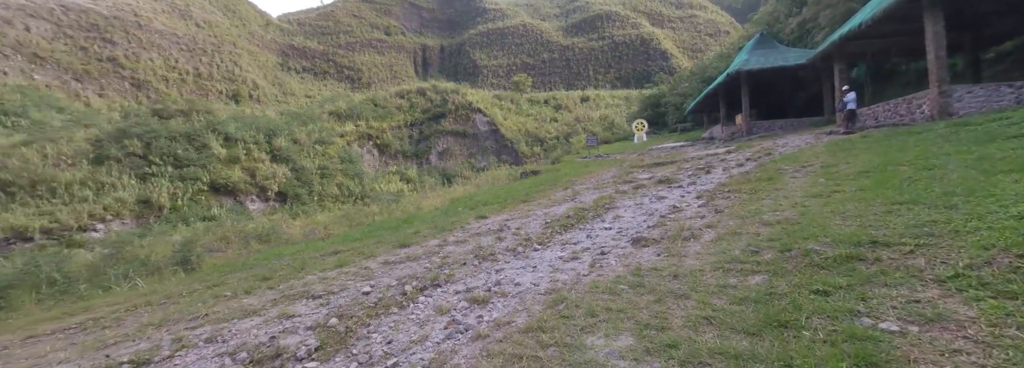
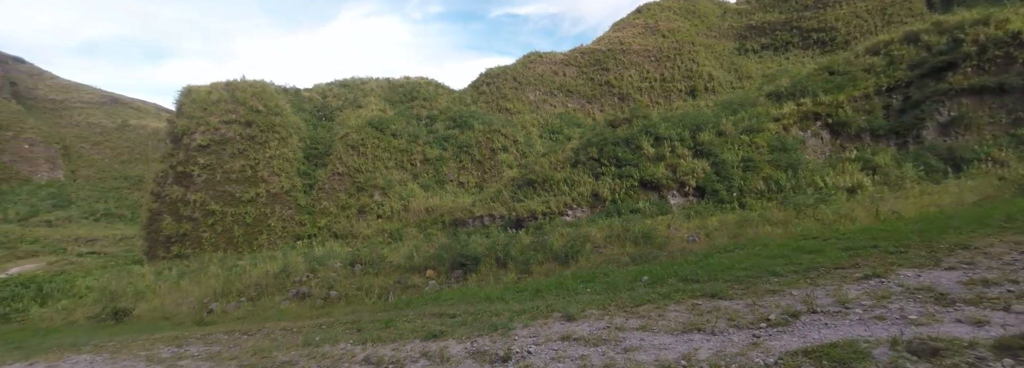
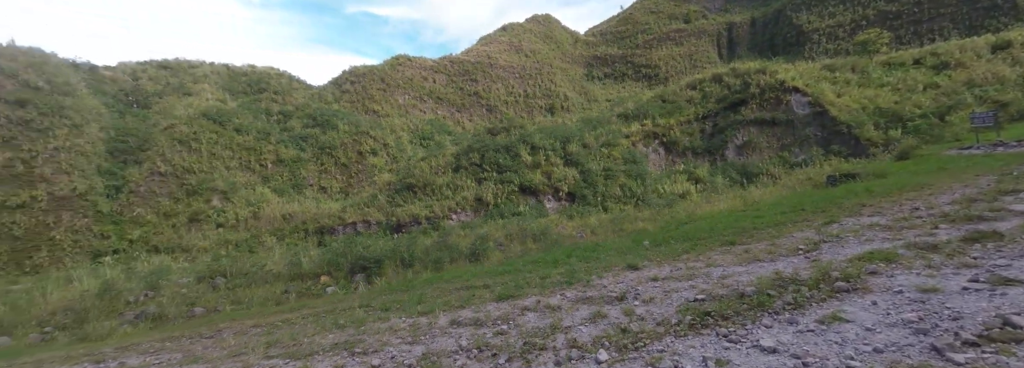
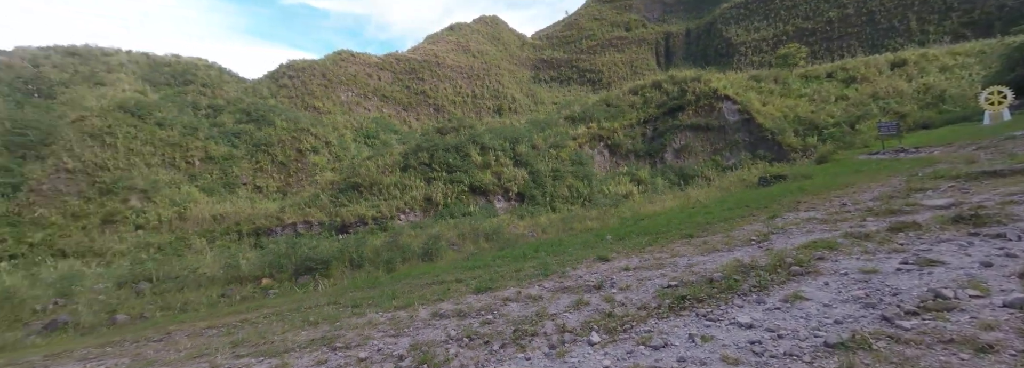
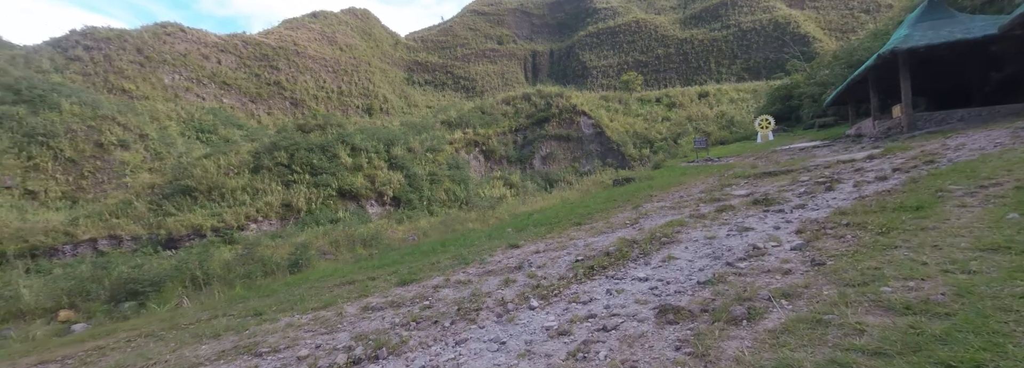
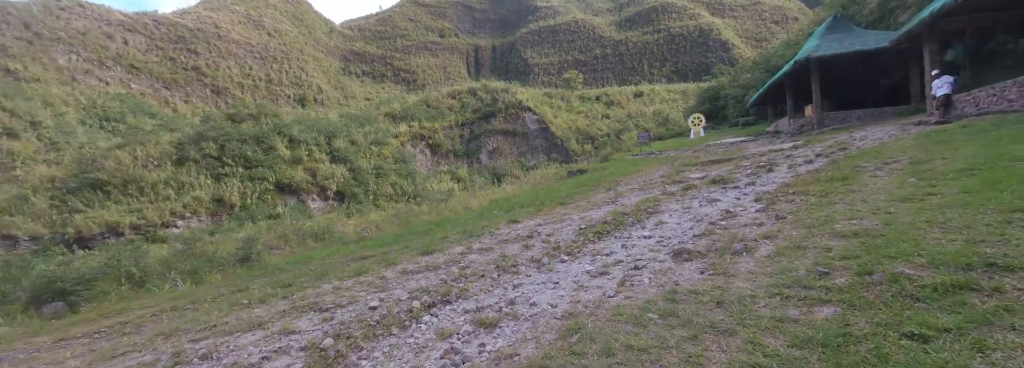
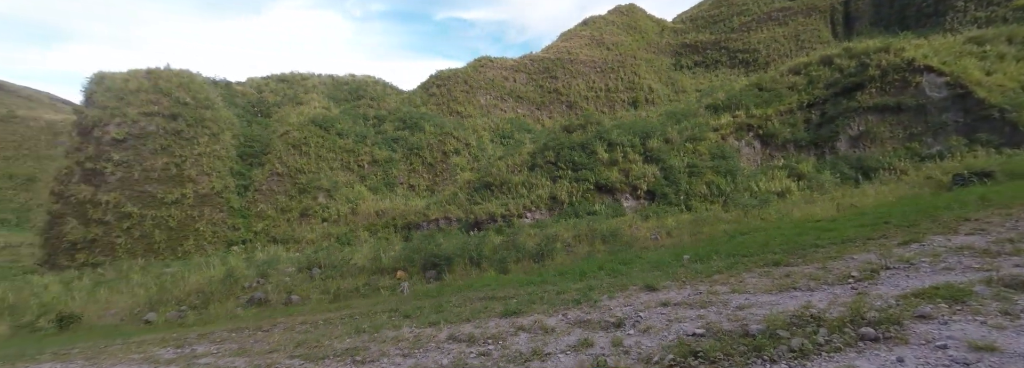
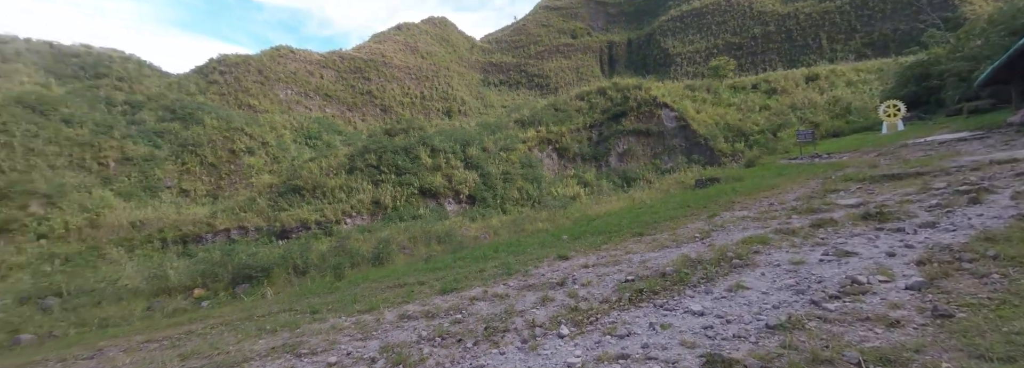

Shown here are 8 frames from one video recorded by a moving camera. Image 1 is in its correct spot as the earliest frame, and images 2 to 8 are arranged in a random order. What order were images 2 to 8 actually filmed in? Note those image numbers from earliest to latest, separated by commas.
6, 5, 8, 4, 3, 7, 2
